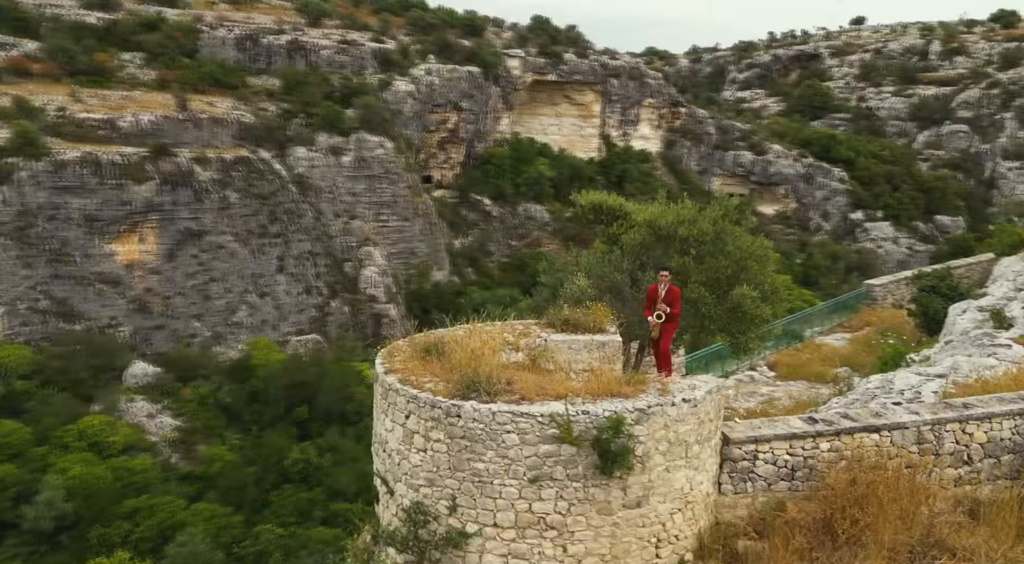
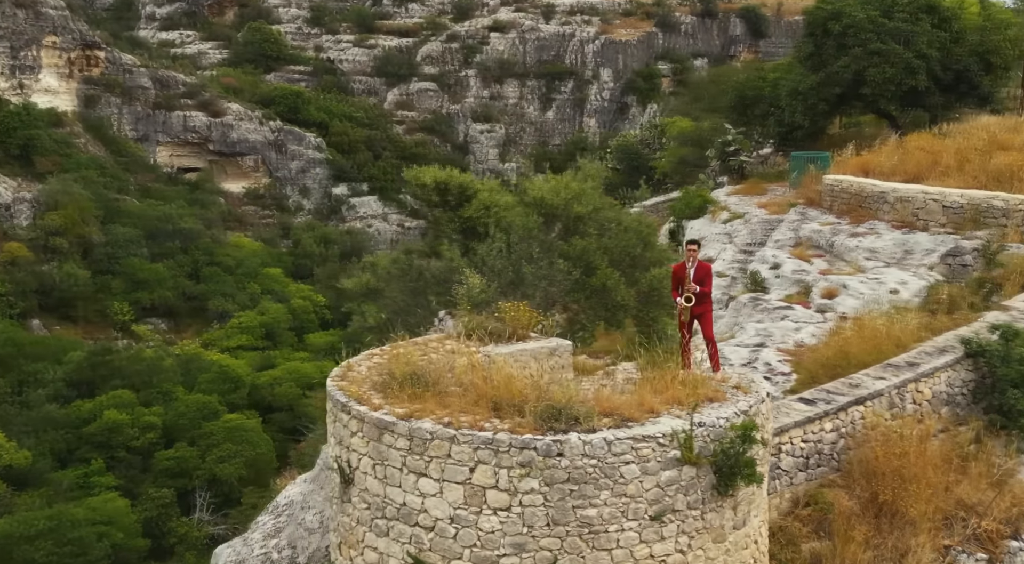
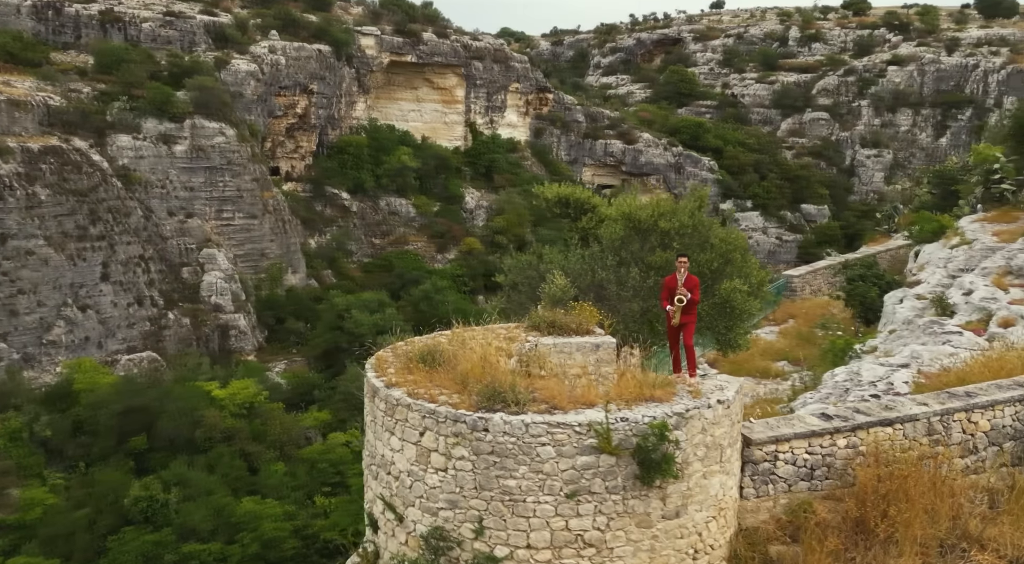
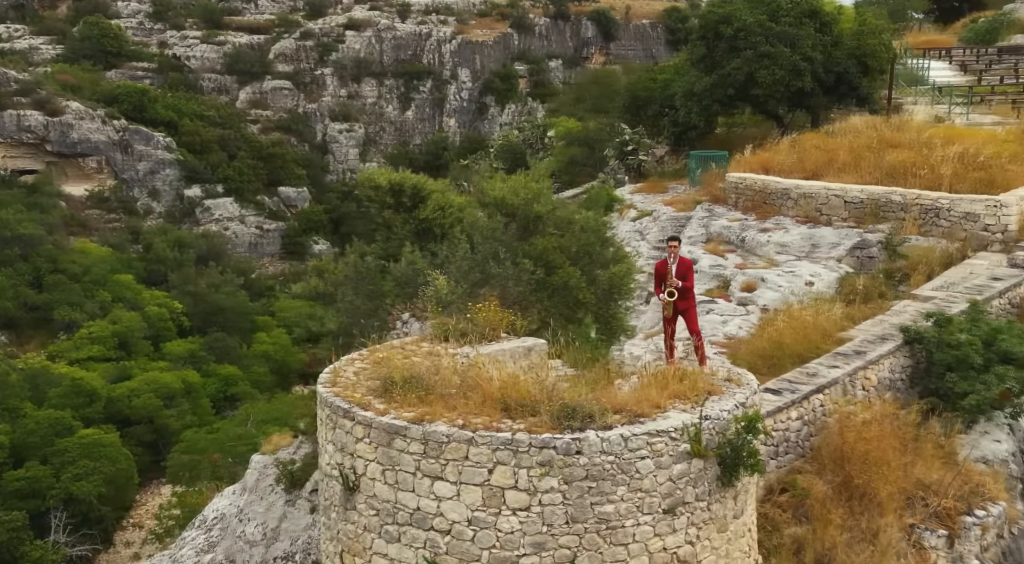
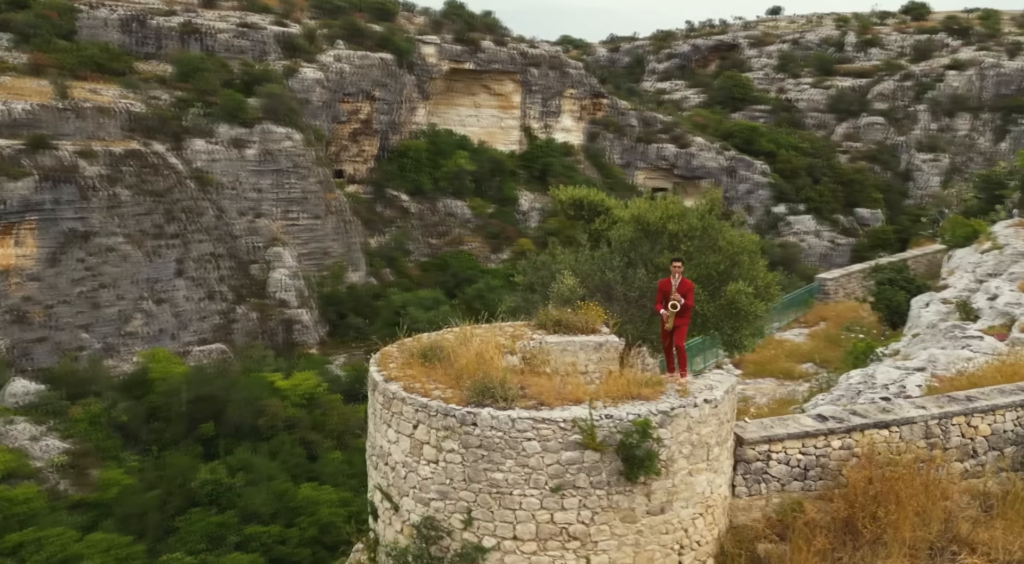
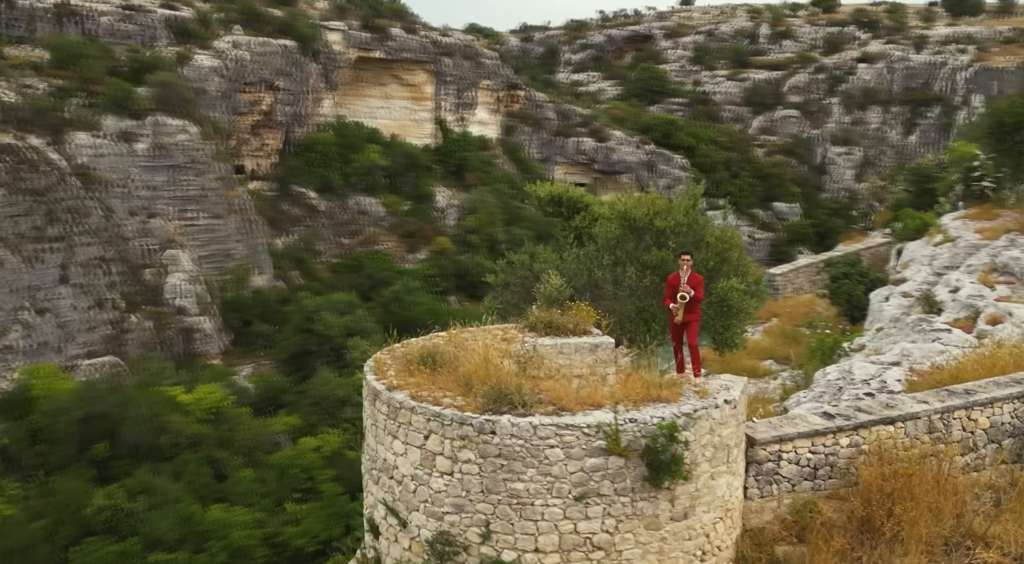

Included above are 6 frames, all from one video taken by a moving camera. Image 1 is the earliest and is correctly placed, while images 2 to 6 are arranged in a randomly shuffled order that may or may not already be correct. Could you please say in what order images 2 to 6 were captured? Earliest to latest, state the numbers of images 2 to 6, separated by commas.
5, 3, 6, 2, 4
